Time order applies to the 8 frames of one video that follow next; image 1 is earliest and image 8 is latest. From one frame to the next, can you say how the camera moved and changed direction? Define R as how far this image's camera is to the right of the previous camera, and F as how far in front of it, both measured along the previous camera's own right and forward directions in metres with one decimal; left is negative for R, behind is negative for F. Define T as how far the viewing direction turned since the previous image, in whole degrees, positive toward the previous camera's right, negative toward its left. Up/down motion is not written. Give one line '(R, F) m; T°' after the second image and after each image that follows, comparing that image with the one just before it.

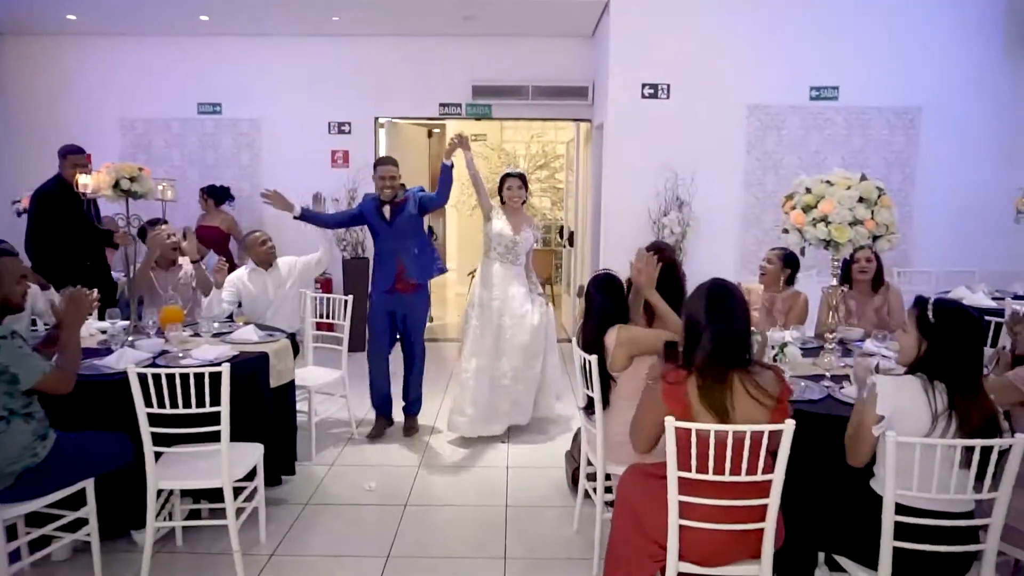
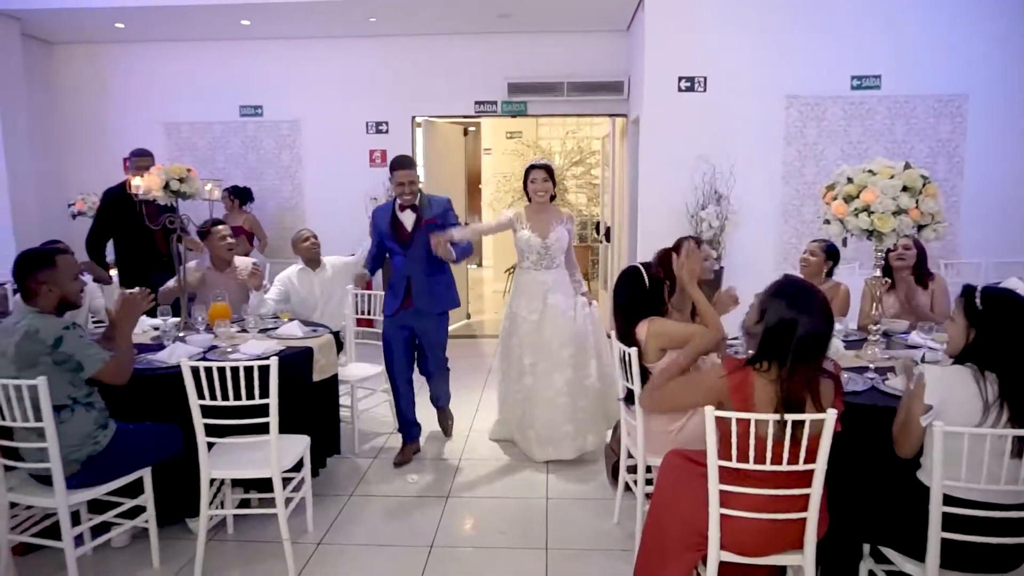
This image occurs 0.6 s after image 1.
(0.0, 0.0) m; -3°
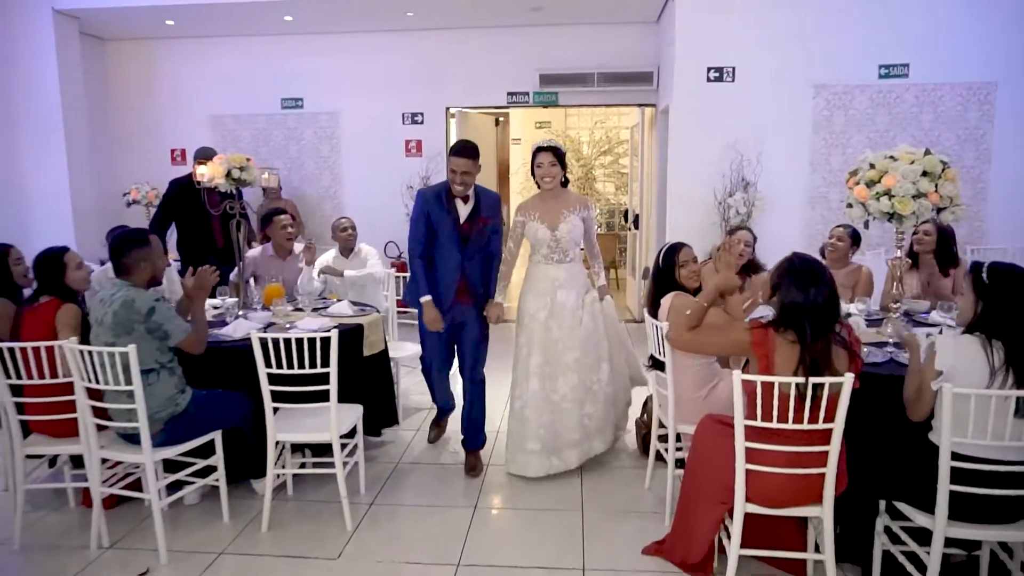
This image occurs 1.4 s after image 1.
(-0.1, -0.2) m; -2°
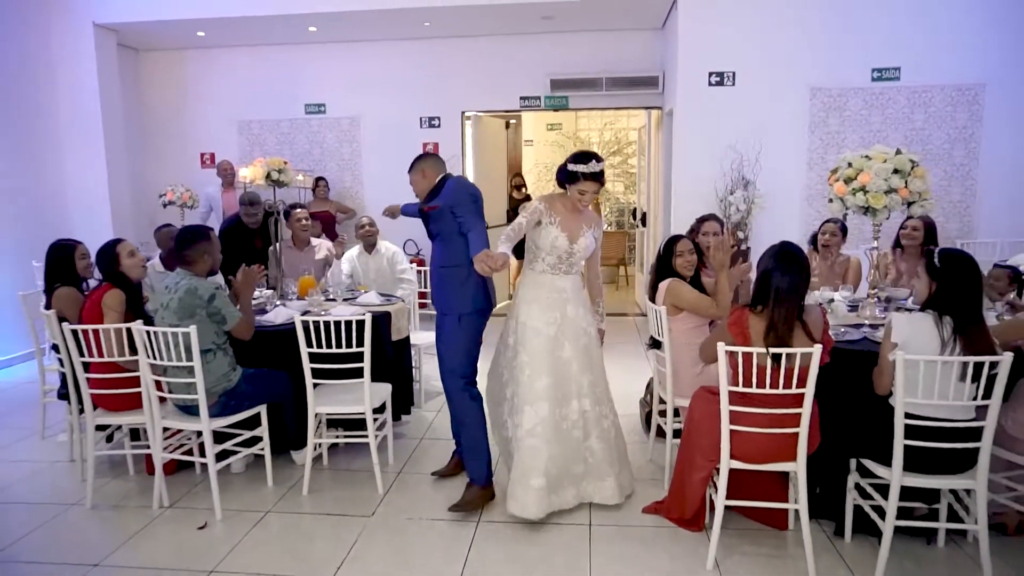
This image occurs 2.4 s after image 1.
(0.0, -0.3) m; -1°
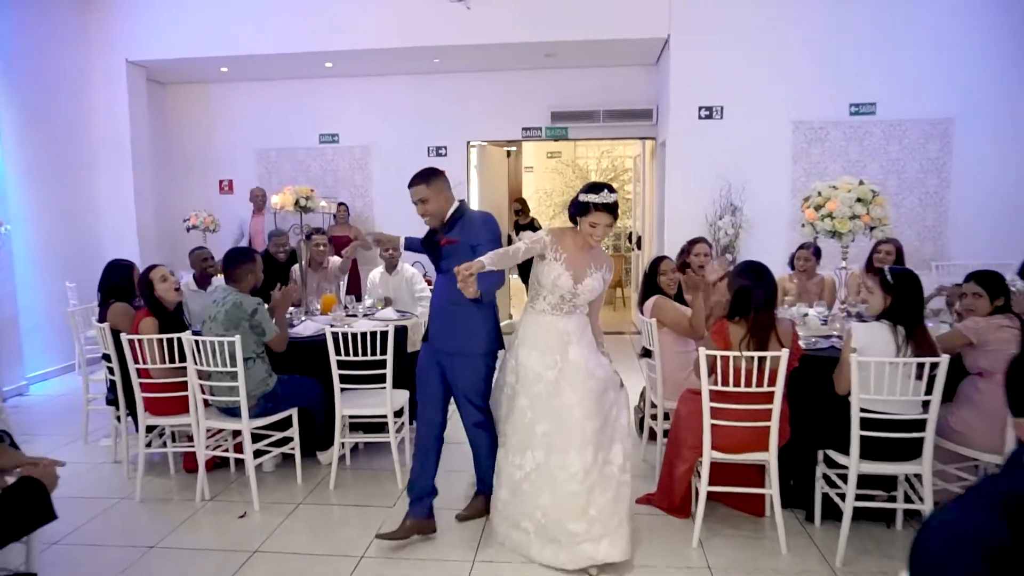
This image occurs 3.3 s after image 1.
(0.0, -0.4) m; 0°
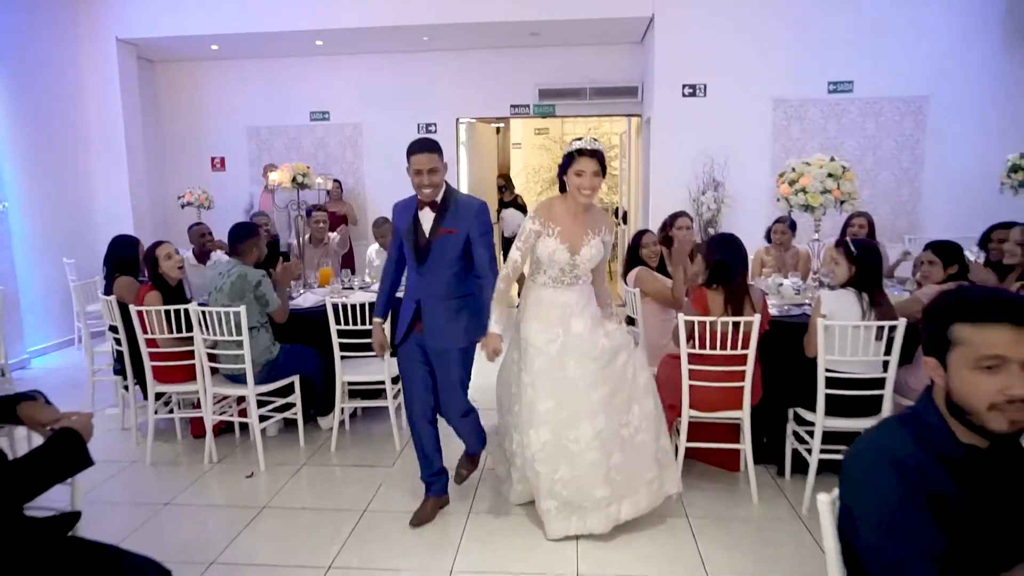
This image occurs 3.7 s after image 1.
(0.0, -0.2) m; +1°
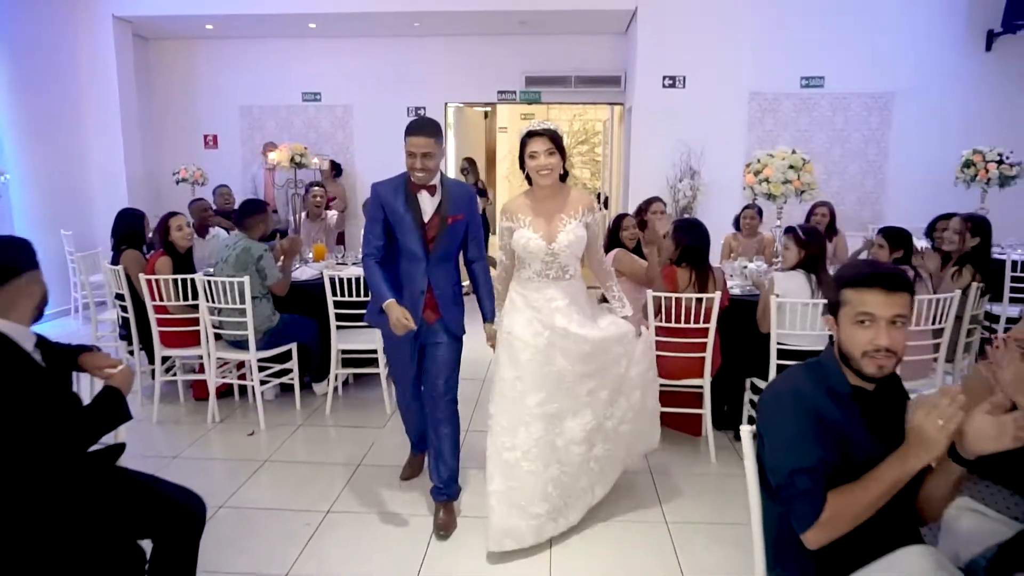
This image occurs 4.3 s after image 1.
(0.0, -0.3) m; +1°
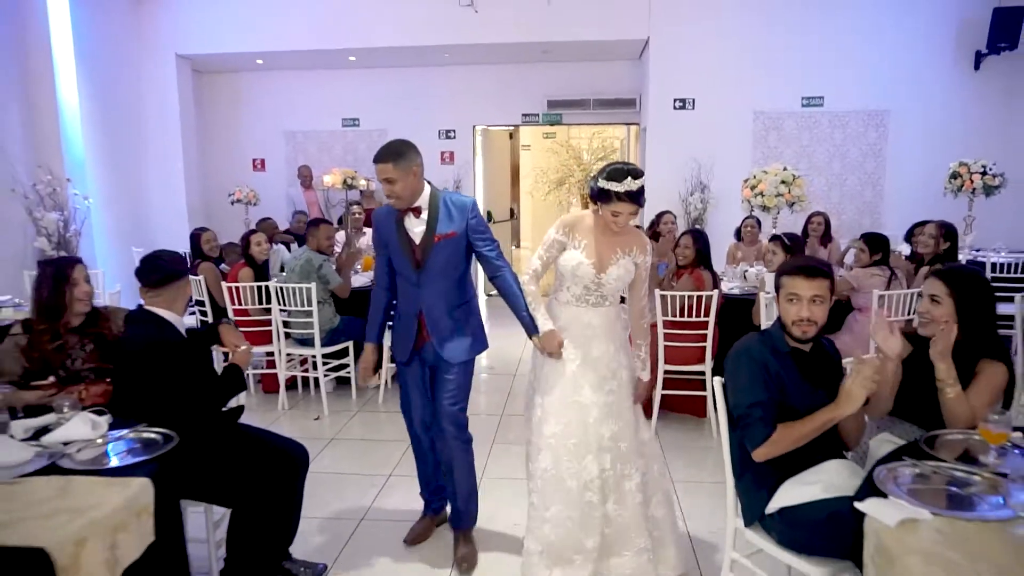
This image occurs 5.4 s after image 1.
(0.0, -0.6) m; -2°
